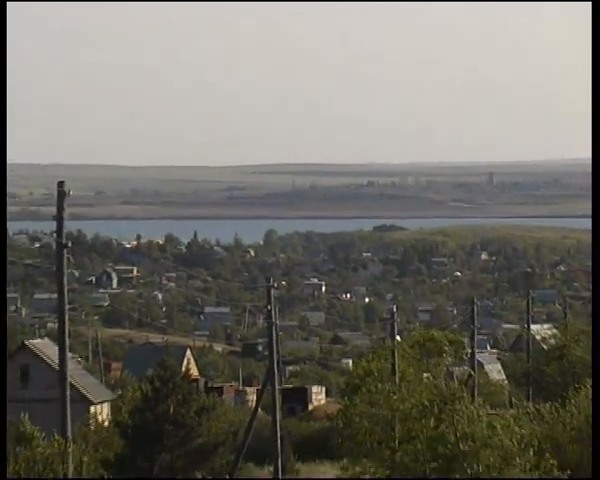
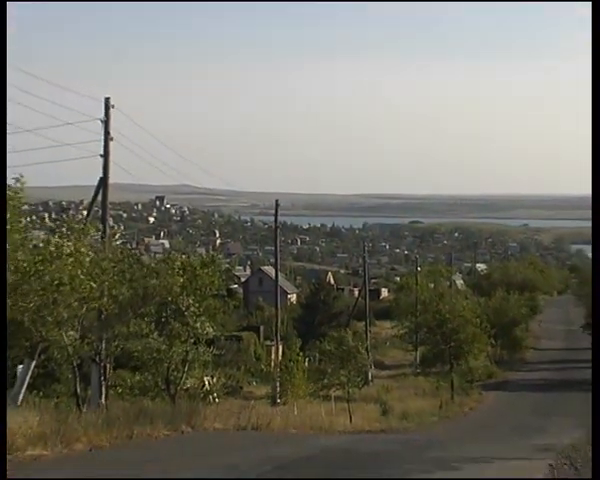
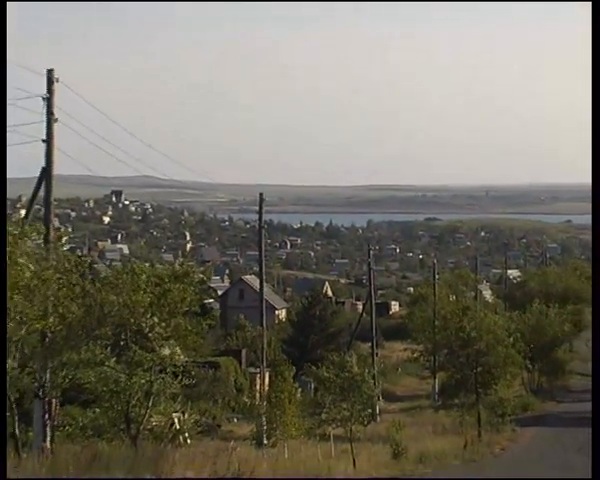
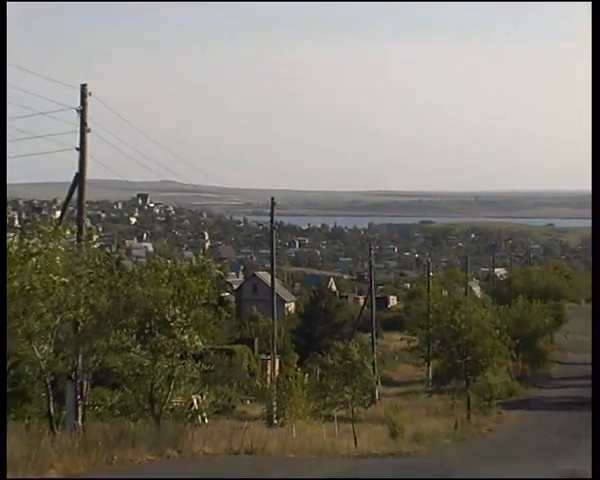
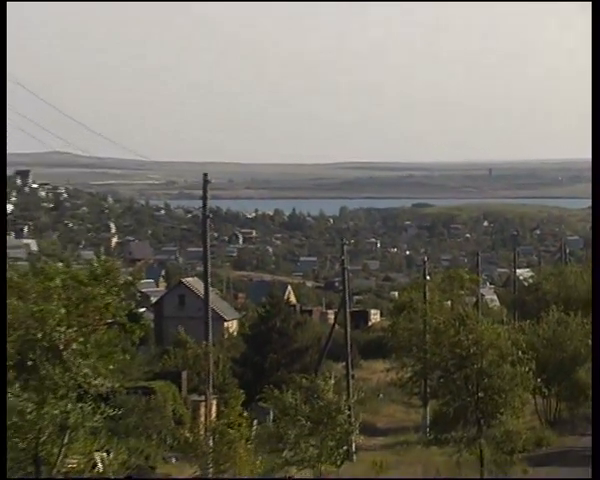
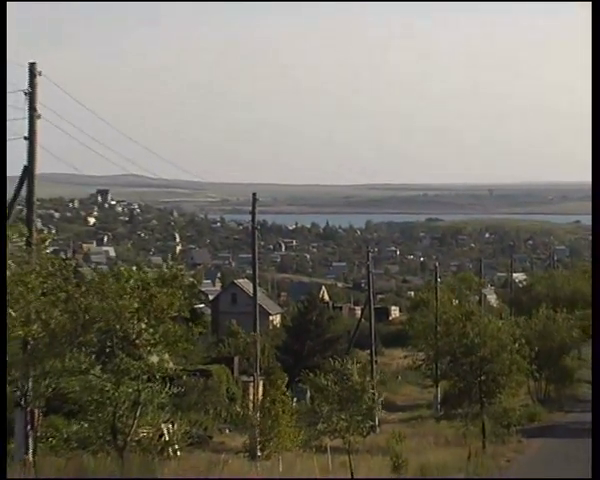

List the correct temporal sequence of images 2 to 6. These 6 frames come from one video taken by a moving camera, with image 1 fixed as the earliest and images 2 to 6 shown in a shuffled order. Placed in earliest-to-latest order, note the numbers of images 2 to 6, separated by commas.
5, 6, 3, 4, 2
